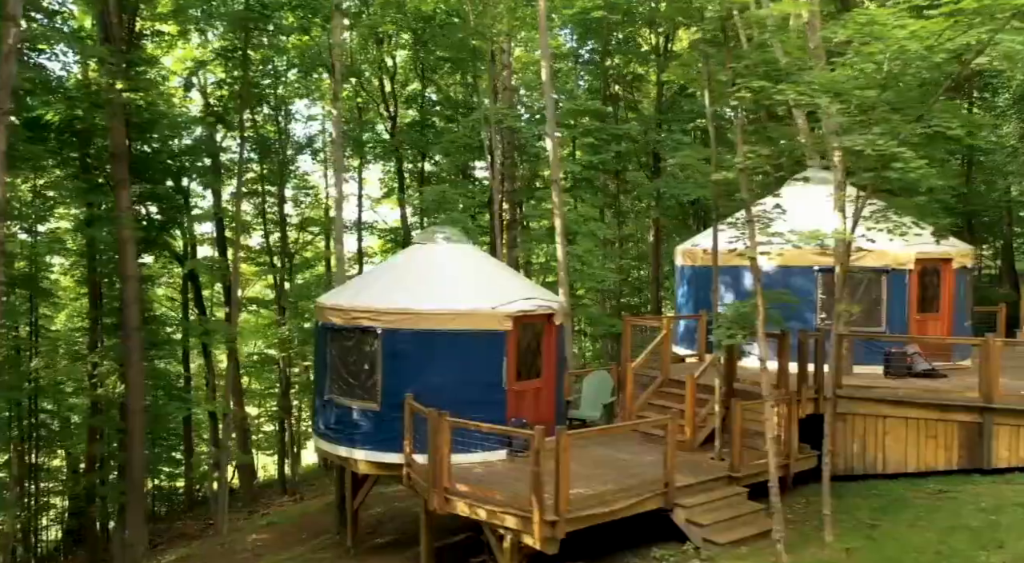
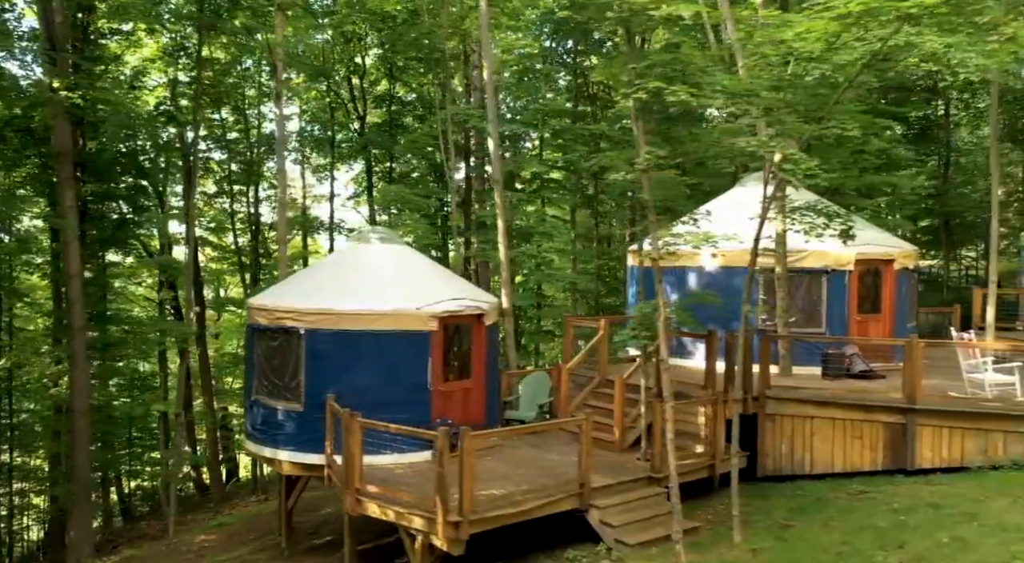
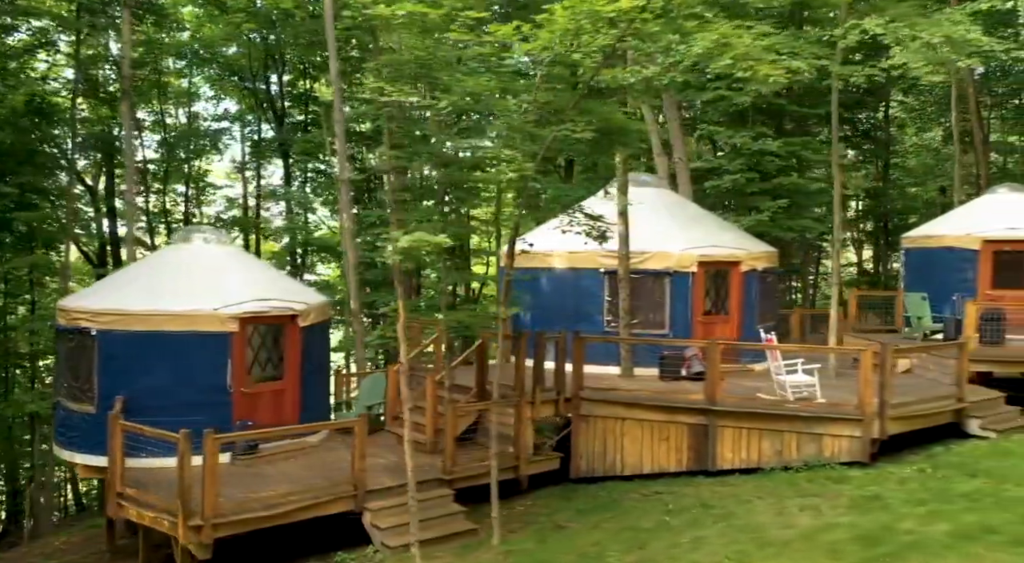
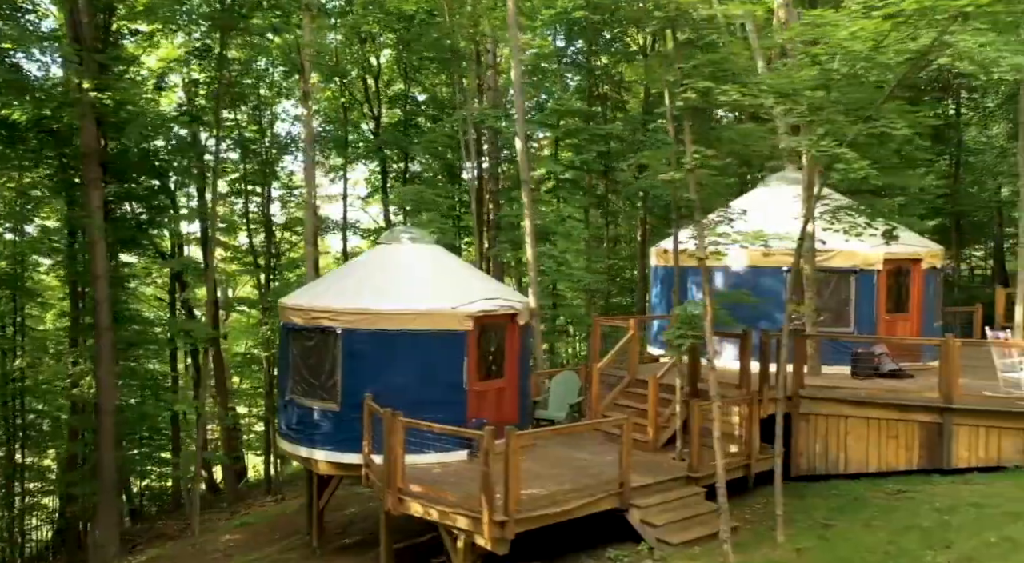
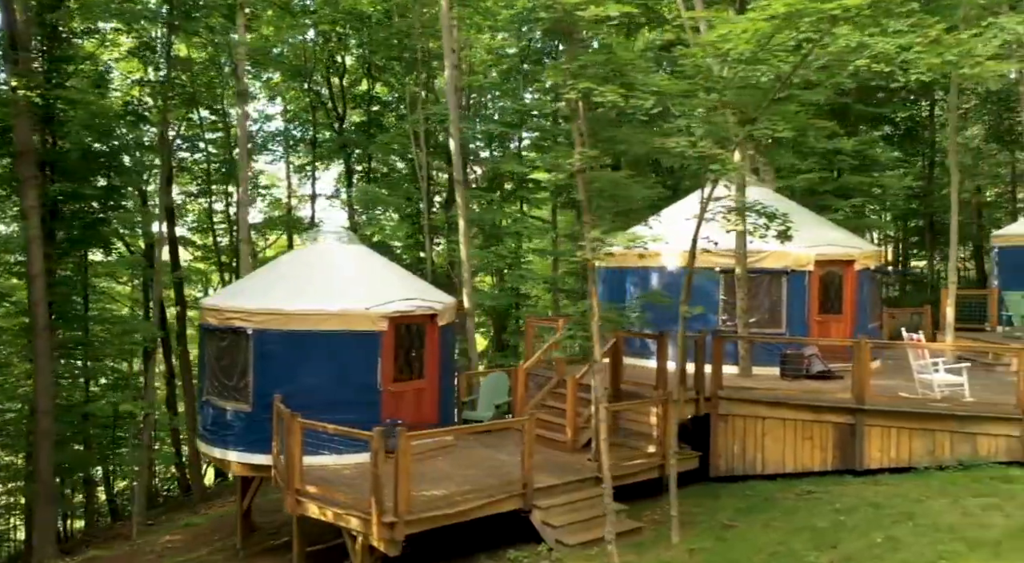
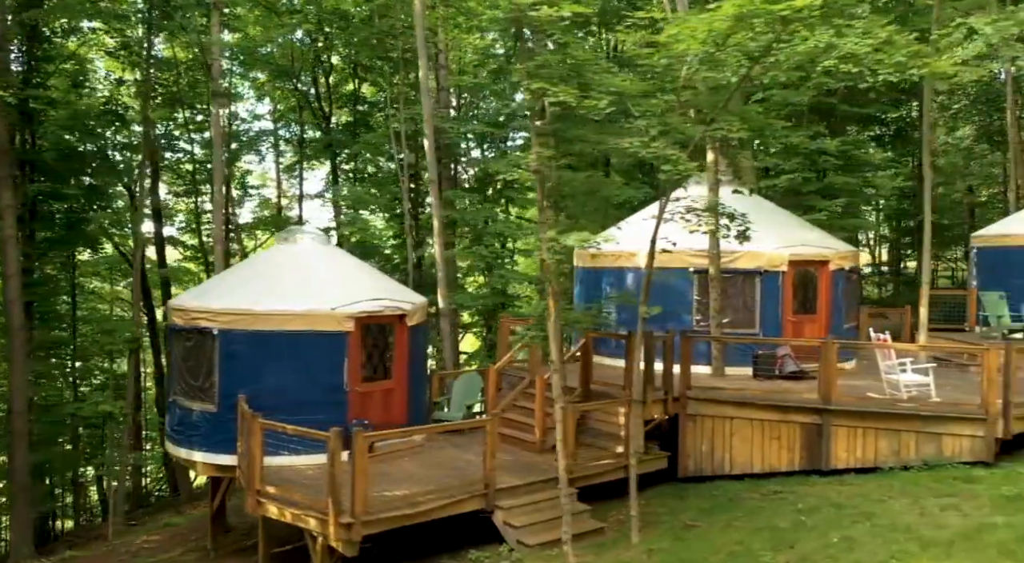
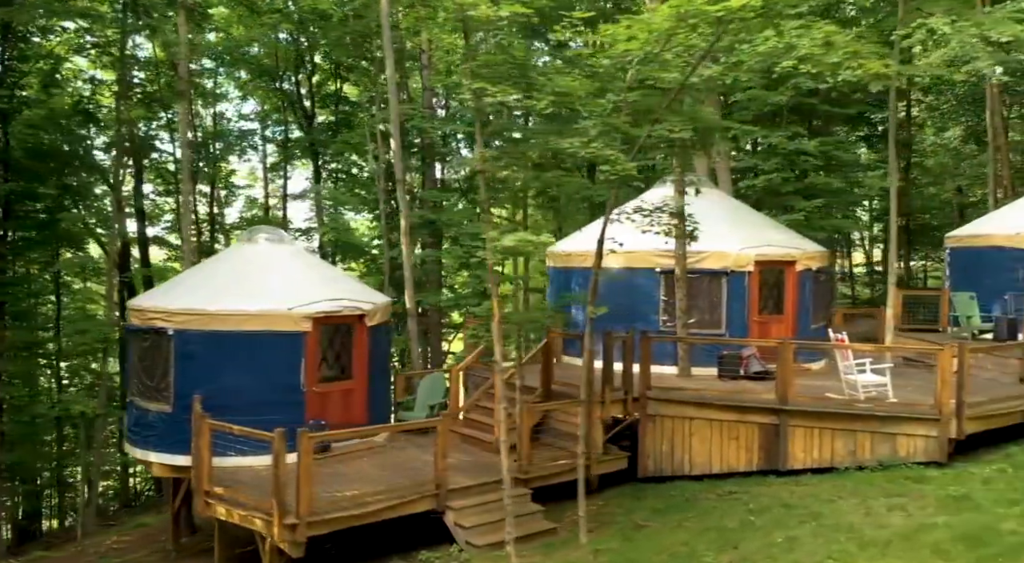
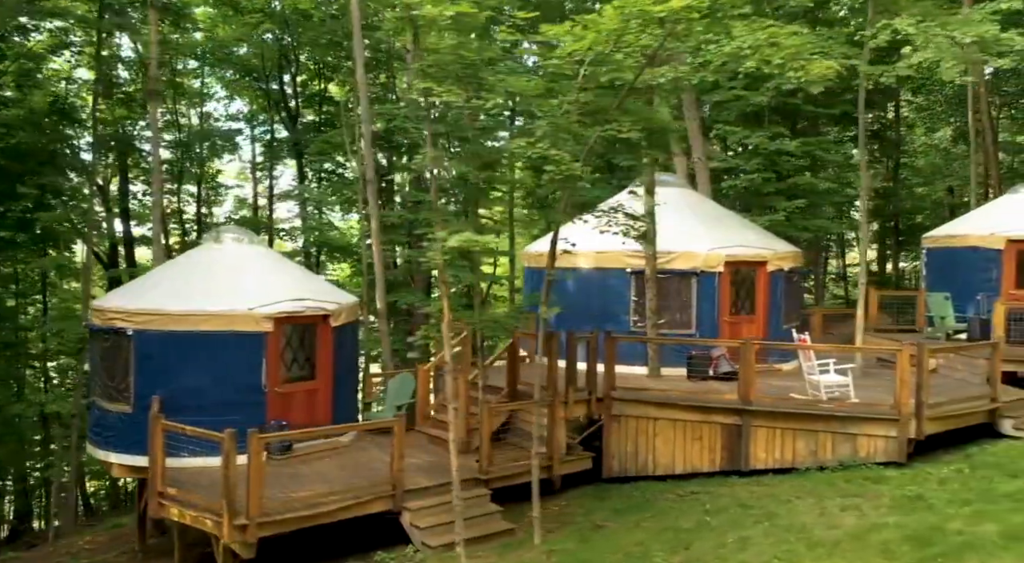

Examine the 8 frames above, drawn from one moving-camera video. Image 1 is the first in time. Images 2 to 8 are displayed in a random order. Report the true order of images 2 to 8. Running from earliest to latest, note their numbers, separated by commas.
4, 2, 5, 6, 7, 8, 3
